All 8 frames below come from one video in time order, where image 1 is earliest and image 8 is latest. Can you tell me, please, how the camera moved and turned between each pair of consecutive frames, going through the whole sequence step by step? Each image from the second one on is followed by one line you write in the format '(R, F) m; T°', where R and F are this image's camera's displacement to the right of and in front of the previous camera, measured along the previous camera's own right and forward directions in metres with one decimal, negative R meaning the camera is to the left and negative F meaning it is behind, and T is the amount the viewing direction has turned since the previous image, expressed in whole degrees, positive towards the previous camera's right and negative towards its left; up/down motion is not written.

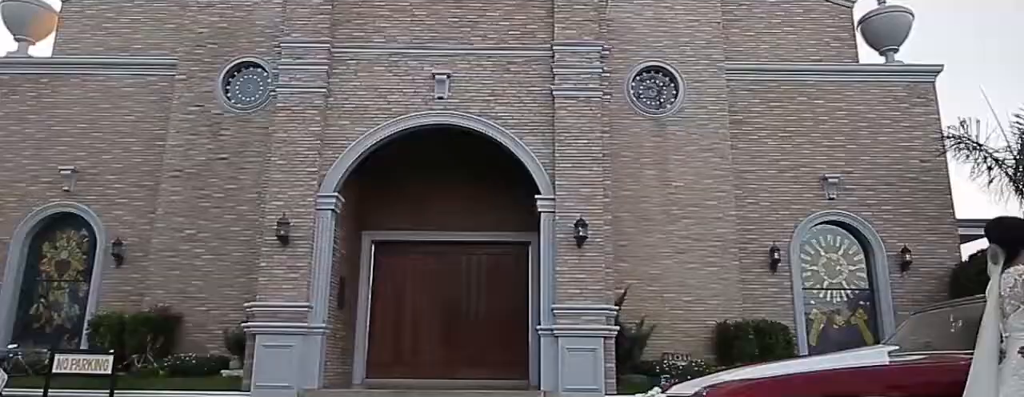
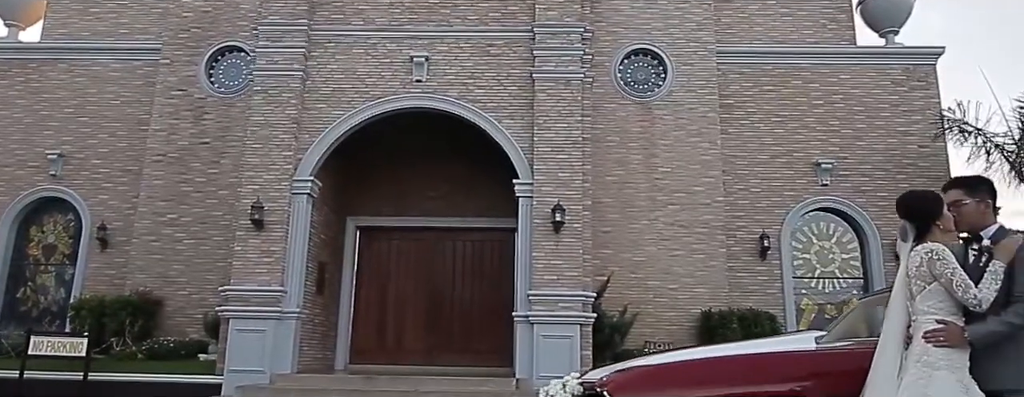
(+0.7, +0.2) m; -2°
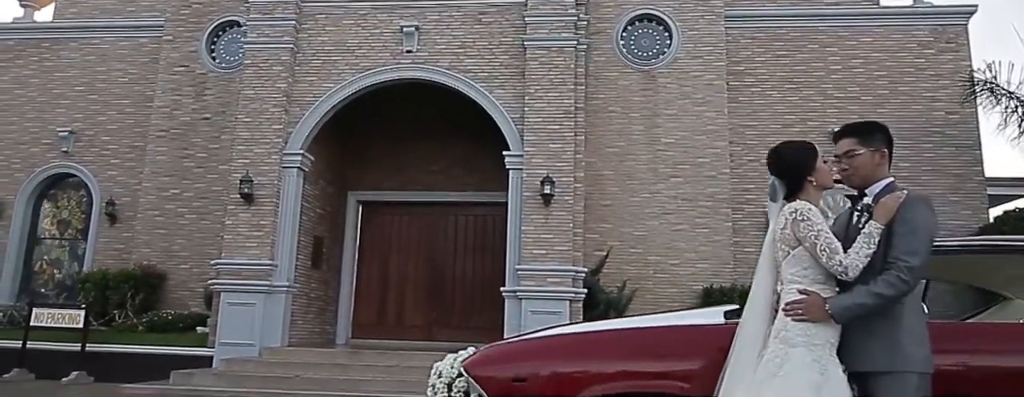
(+0.9, +0.3) m; -4°
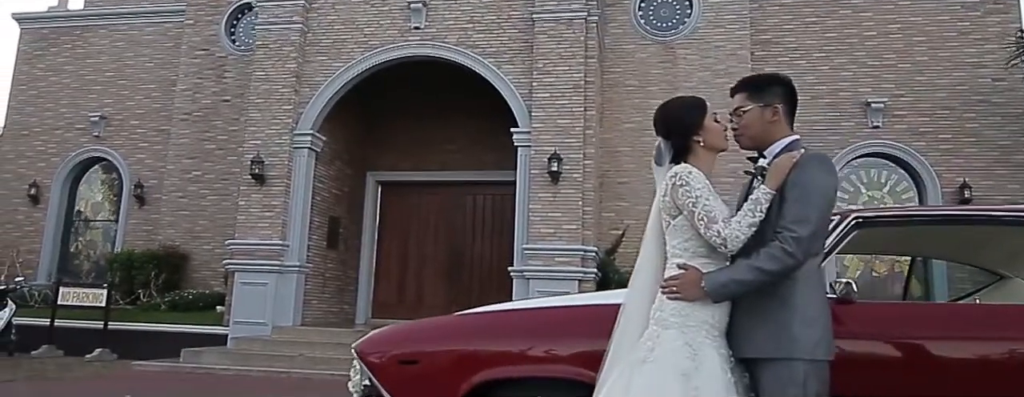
(+0.7, +0.3) m; -5°
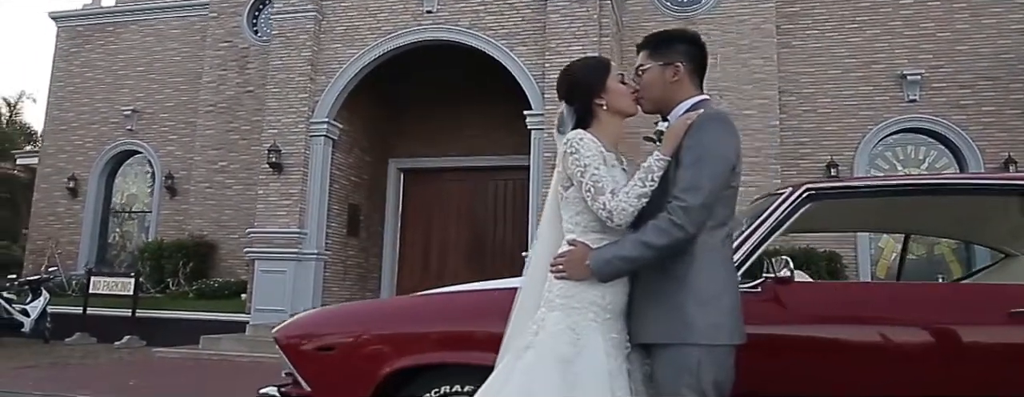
(+0.5, +0.2) m; -4°
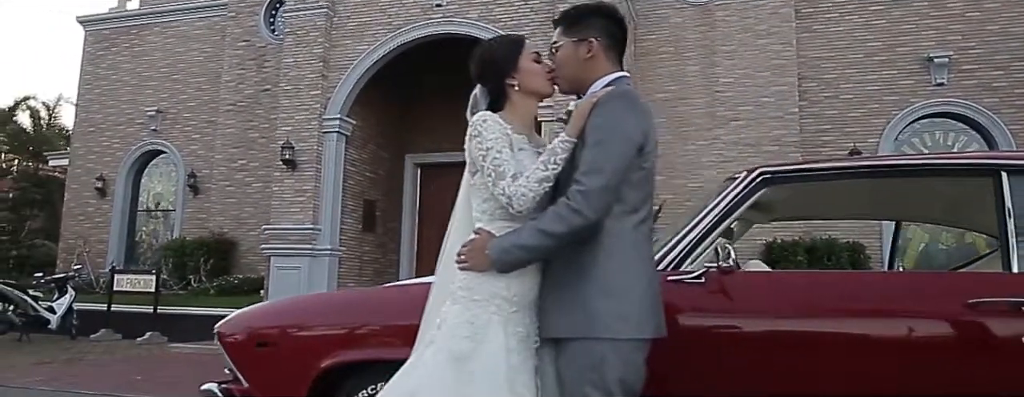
(+0.4, +0.1) m; -3°
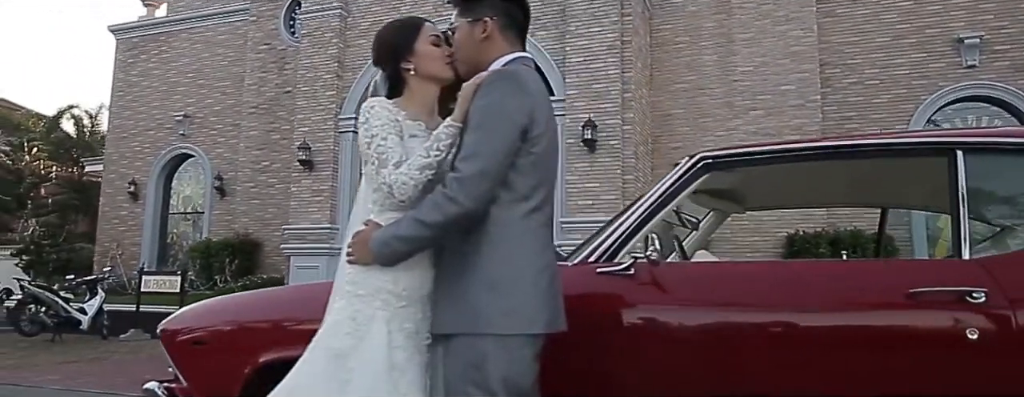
(+0.4, +0.1) m; -3°
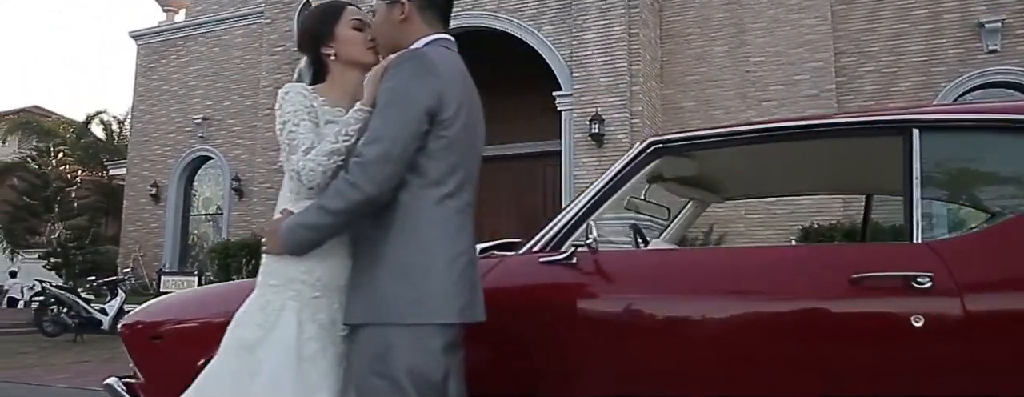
(+0.3, +0.1) m; -2°
